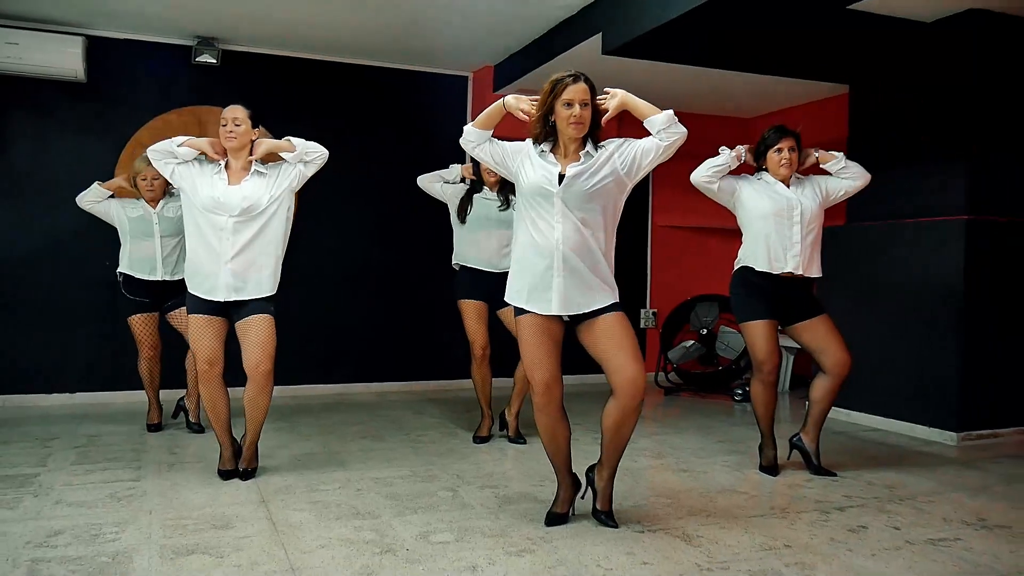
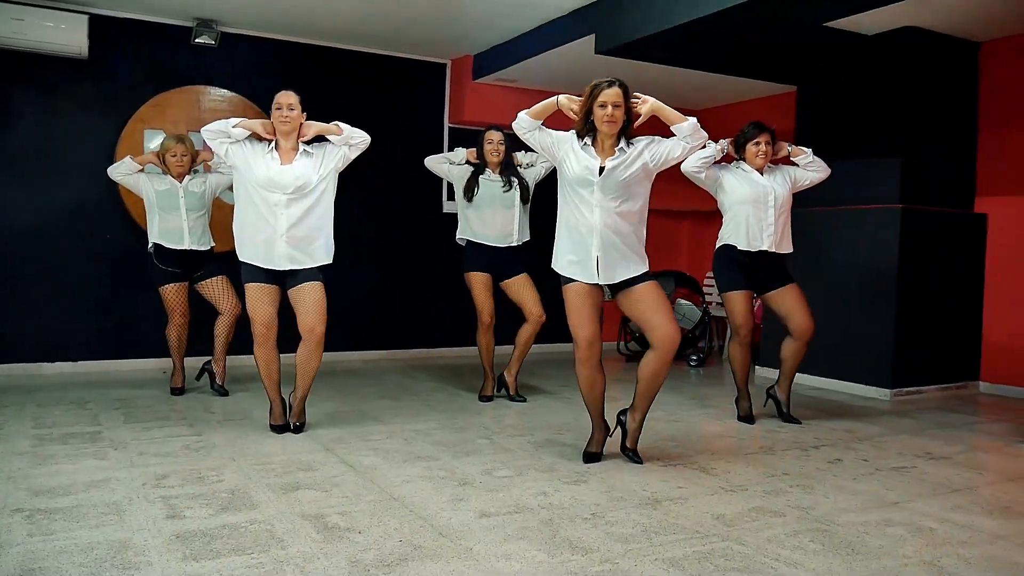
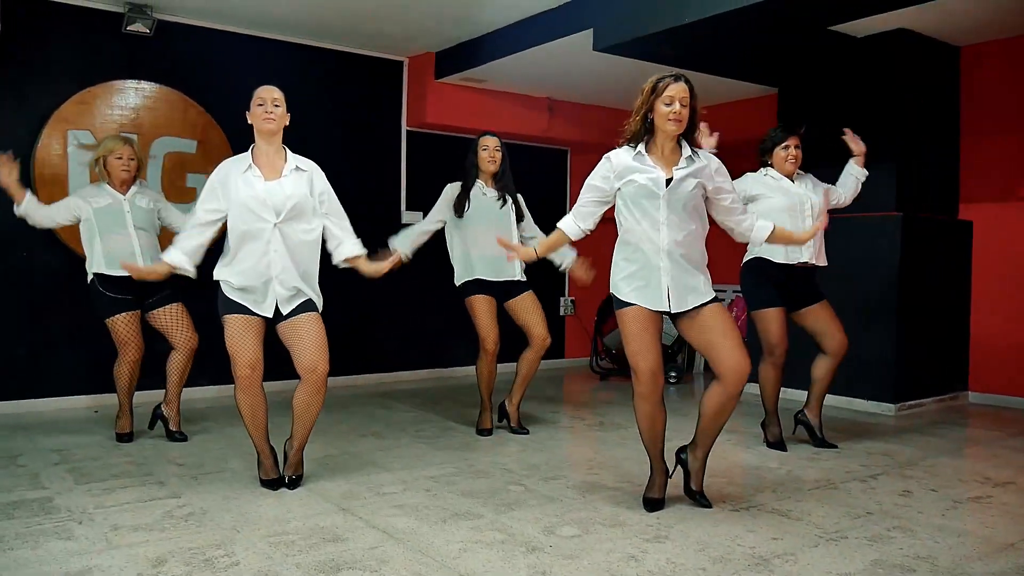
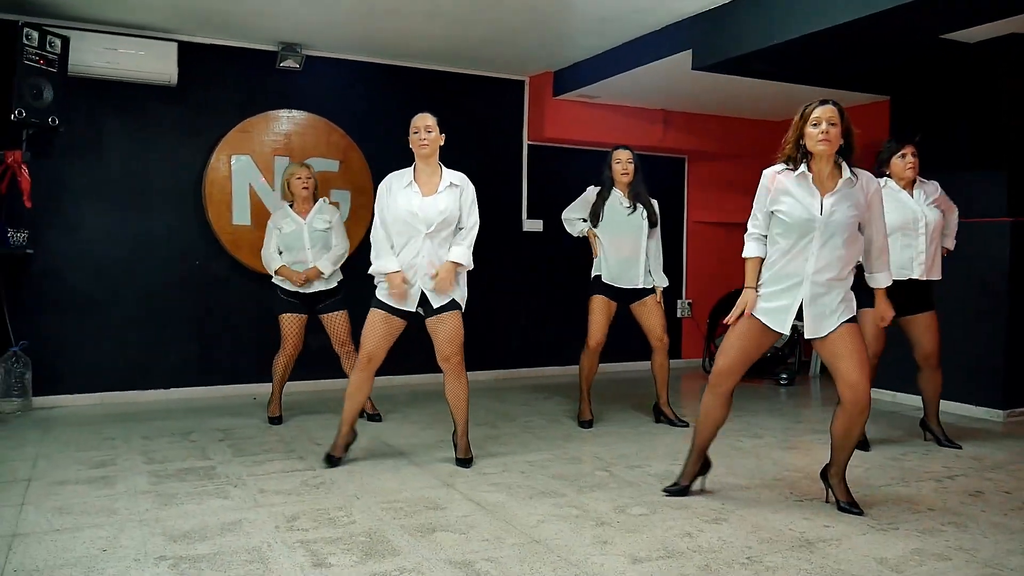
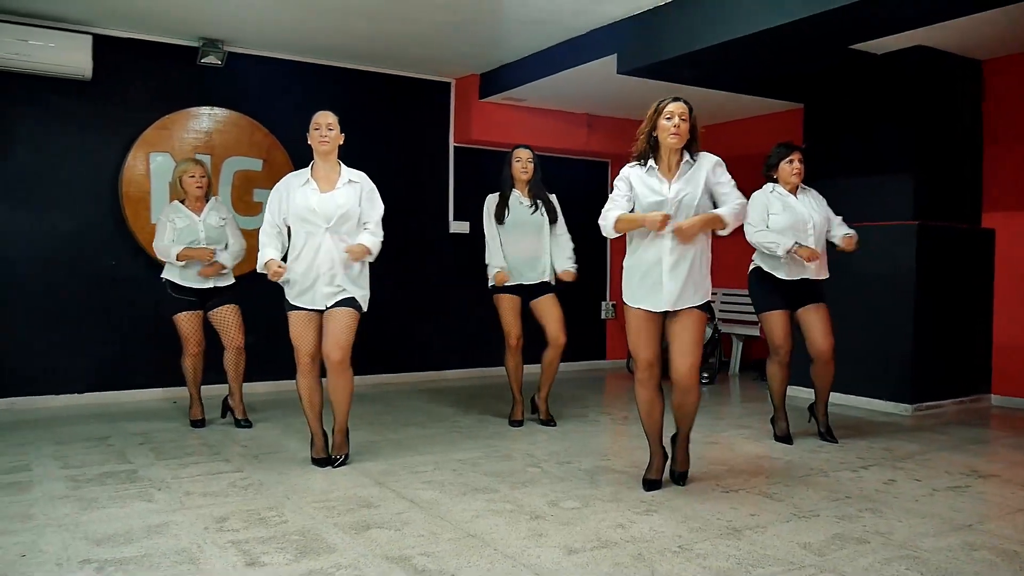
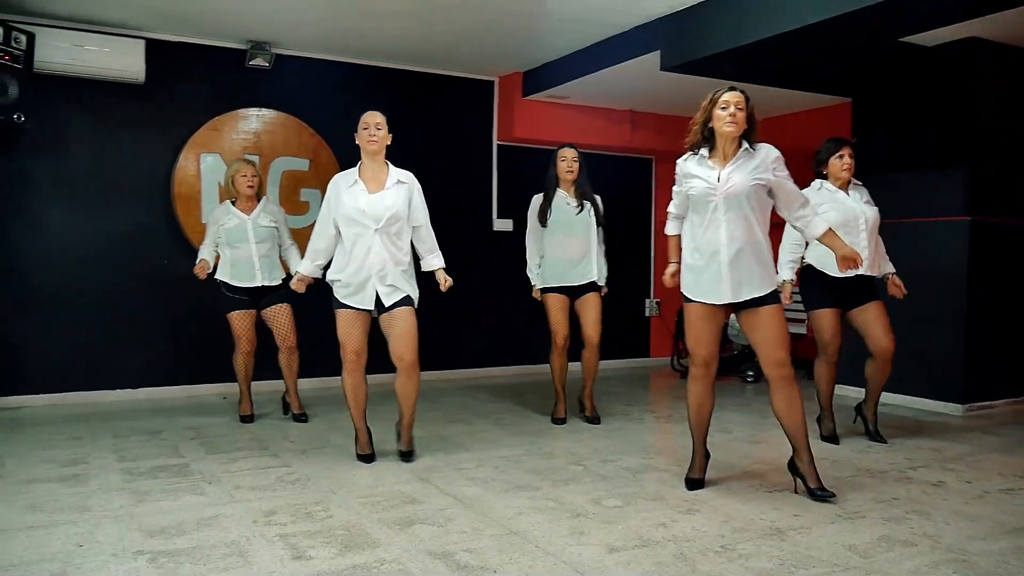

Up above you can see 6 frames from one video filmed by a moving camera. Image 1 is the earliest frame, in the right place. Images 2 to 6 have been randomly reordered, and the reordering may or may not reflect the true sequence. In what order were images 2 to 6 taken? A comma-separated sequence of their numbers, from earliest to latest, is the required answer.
2, 3, 5, 6, 4
